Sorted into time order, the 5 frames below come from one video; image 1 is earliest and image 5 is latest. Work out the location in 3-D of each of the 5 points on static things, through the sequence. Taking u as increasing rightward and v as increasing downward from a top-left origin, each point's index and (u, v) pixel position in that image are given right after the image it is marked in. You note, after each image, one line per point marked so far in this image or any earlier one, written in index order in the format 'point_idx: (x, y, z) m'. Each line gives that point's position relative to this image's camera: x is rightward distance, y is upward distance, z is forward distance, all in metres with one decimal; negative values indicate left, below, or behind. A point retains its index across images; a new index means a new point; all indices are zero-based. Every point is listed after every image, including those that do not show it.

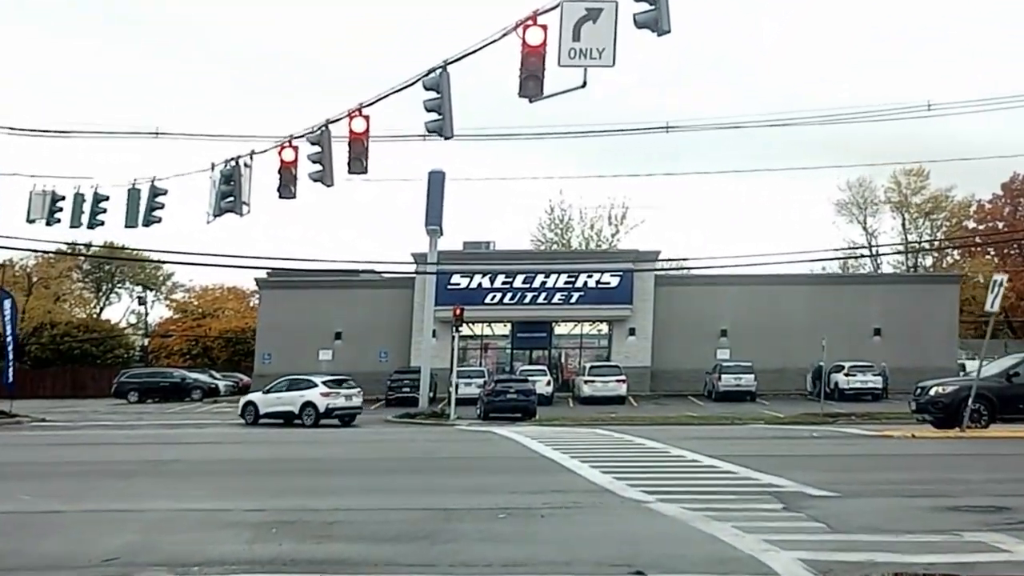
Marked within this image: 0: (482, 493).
0: (-0.4, -2.8, +13.0) m
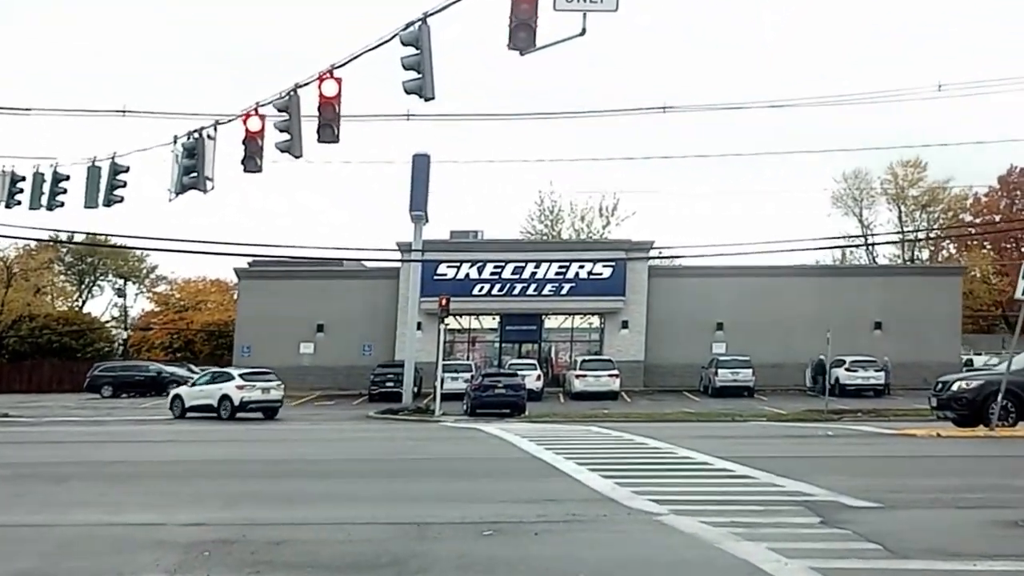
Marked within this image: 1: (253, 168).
0: (-0.5, -2.6, +11.2) m
1: (-5.3, +2.4, +19.4) m
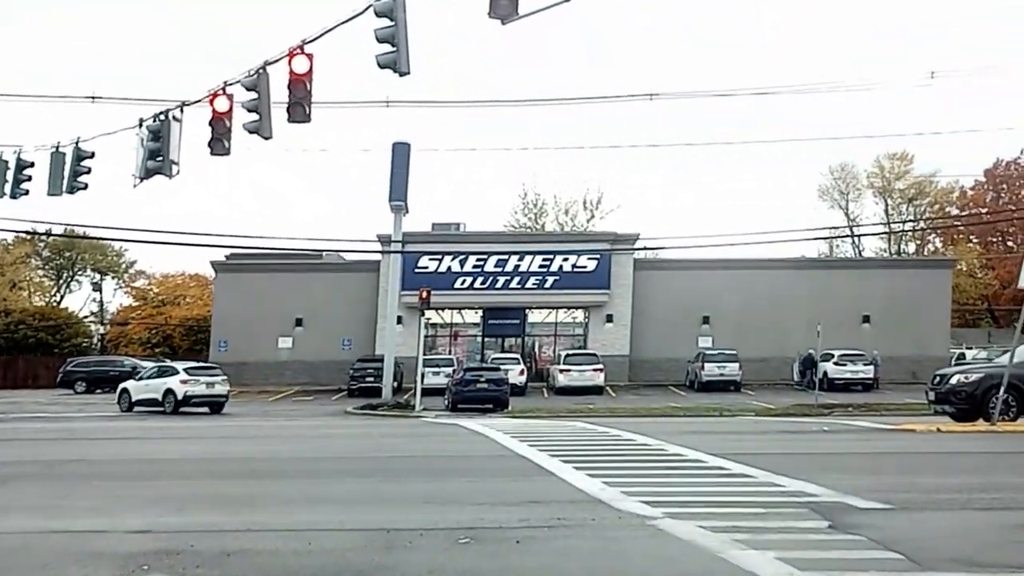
0: (-0.8, -2.4, +10.3) m
1: (-5.7, +2.6, +18.4) m
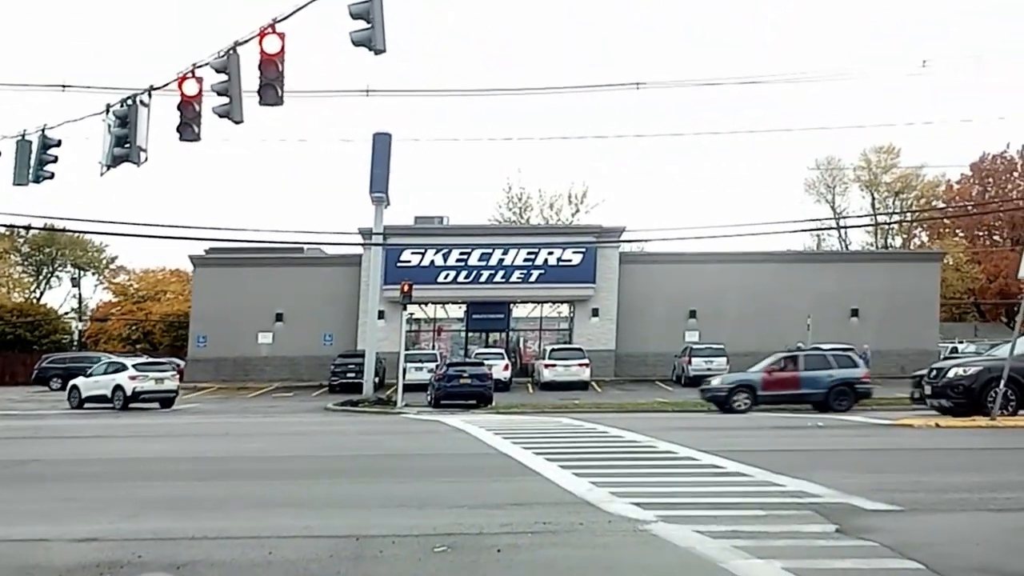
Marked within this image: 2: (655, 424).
0: (-1.0, -2.2, +9.6) m
1: (-6.0, +2.8, +17.5) m
2: (+2.8, -2.7, +18.4) m
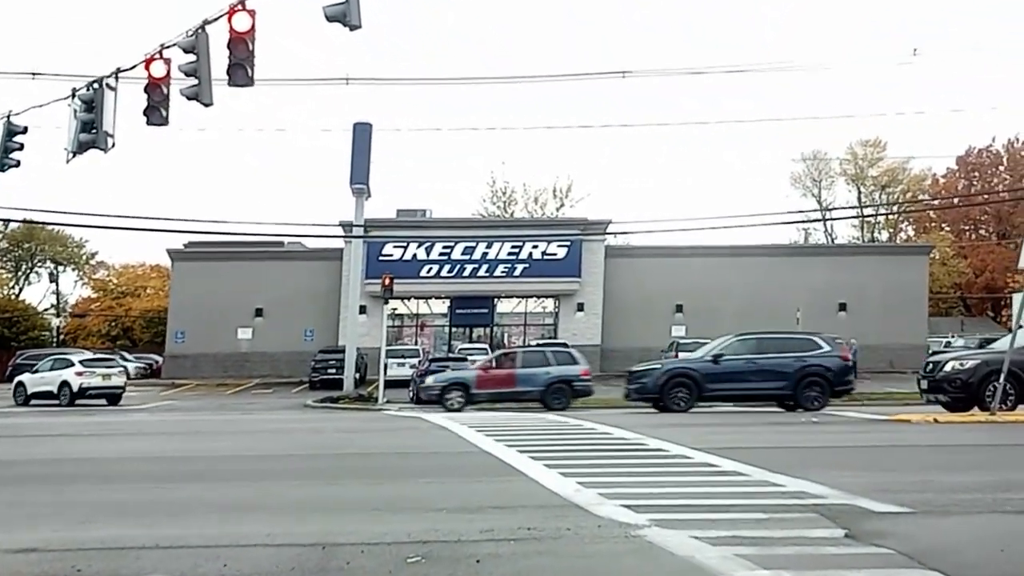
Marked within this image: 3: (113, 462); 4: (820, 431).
0: (-1.1, -2.1, +8.9) m
1: (-6.3, +3.0, +16.7) m
2: (+2.5, -2.5, +17.7) m
3: (-5.6, -2.5, +13.3) m
4: (+5.0, -2.3, +15.1) m
